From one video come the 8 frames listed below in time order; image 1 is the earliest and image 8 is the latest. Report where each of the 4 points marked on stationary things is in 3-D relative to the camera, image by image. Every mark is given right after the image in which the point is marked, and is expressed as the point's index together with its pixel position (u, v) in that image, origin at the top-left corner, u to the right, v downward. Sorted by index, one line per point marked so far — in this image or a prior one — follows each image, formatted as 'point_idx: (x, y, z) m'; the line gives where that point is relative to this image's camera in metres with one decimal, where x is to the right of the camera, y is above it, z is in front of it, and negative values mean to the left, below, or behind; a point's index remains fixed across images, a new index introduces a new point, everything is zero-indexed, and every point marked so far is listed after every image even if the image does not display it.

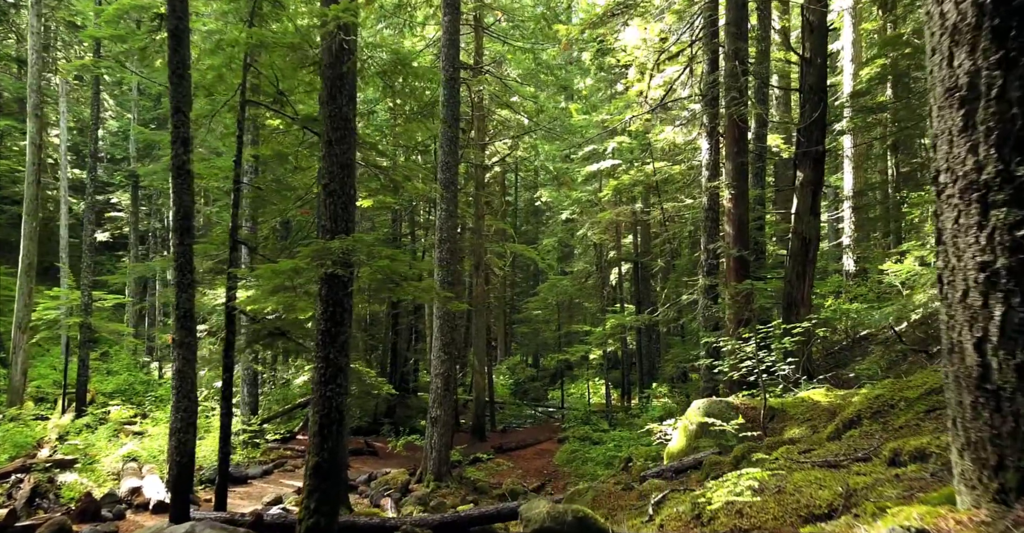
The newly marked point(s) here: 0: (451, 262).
0: (-1.3, +0.1, +17.2) m
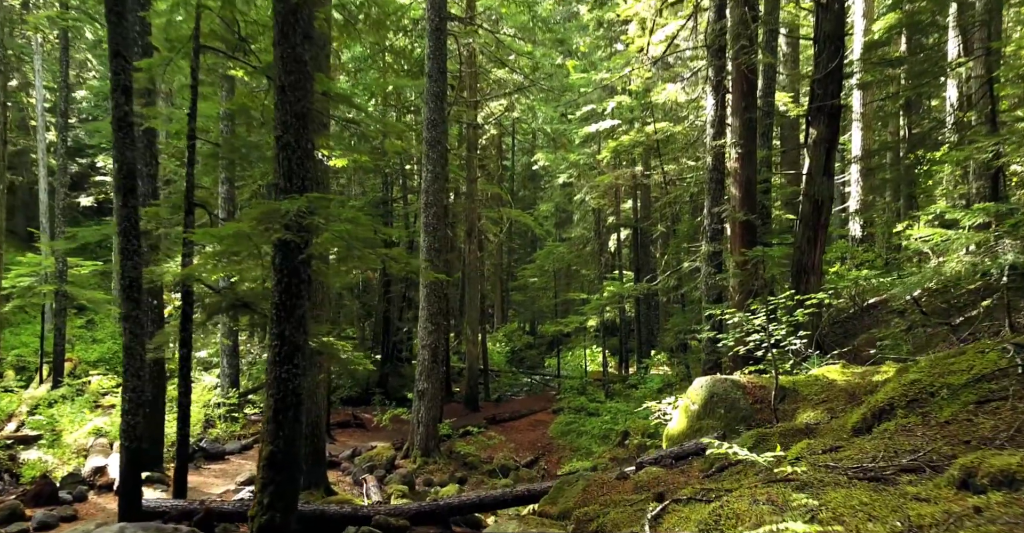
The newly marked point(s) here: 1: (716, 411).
0: (-1.5, +0.8, +16.2) m
1: (+2.3, -1.6, +9.1) m
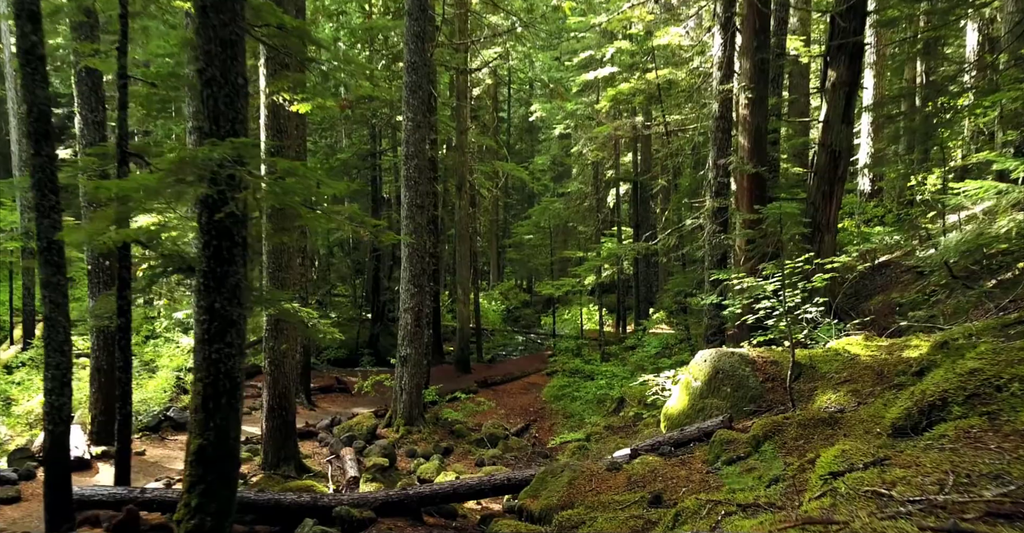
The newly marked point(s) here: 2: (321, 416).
0: (-1.7, +1.6, +15.0) m
1: (+2.1, -1.2, +8.1) m
2: (-3.8, -3.0, +16.3) m
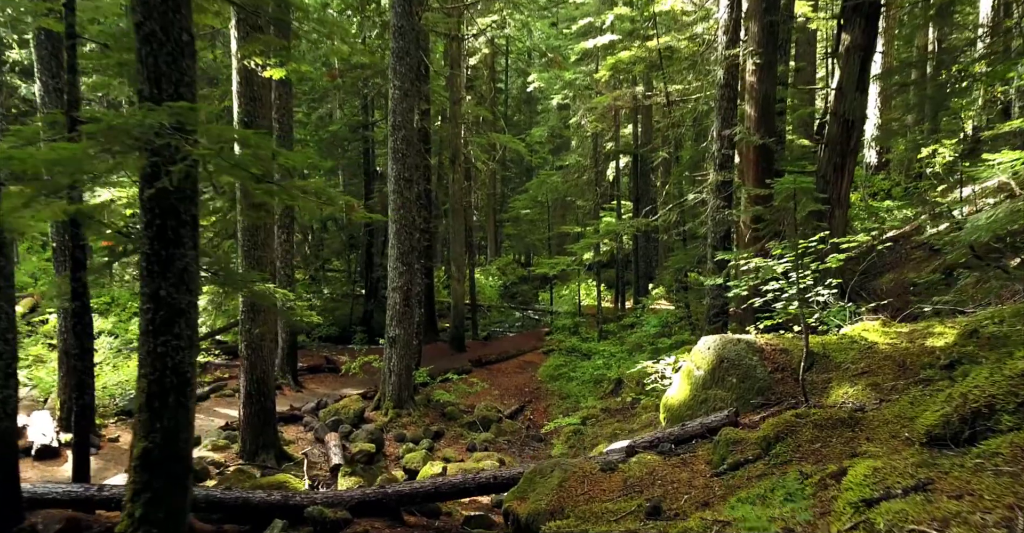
0: (-1.8, +2.0, +14.2) m
1: (+1.9, -1.1, +7.4) m
2: (-3.9, -2.6, +15.7) m
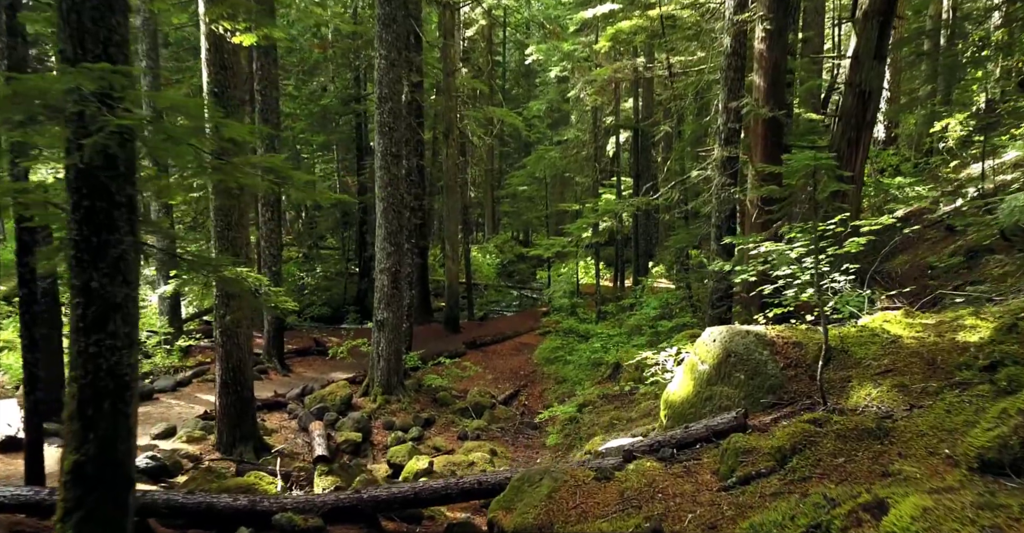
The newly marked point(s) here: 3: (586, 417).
0: (-1.9, +2.3, +13.5) m
1: (+1.8, -0.9, +6.8) m
2: (-4.0, -2.2, +15.1) m
3: (+1.1, -2.4, +12.7) m
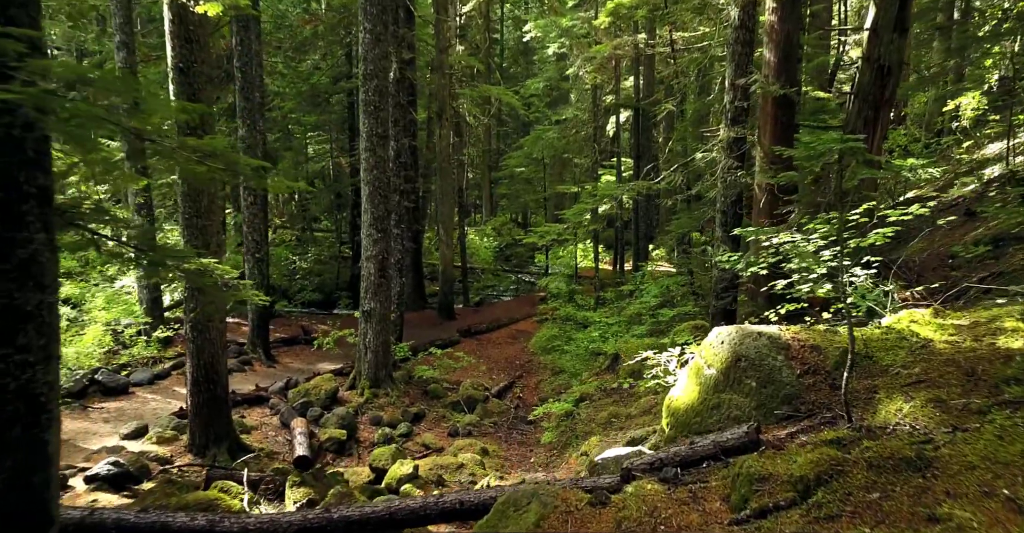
0: (-2.0, +2.5, +12.7) m
1: (+1.7, -0.9, +6.1) m
2: (-4.1, -1.9, +14.4) m
3: (+1.0, -2.2, +12.1) m
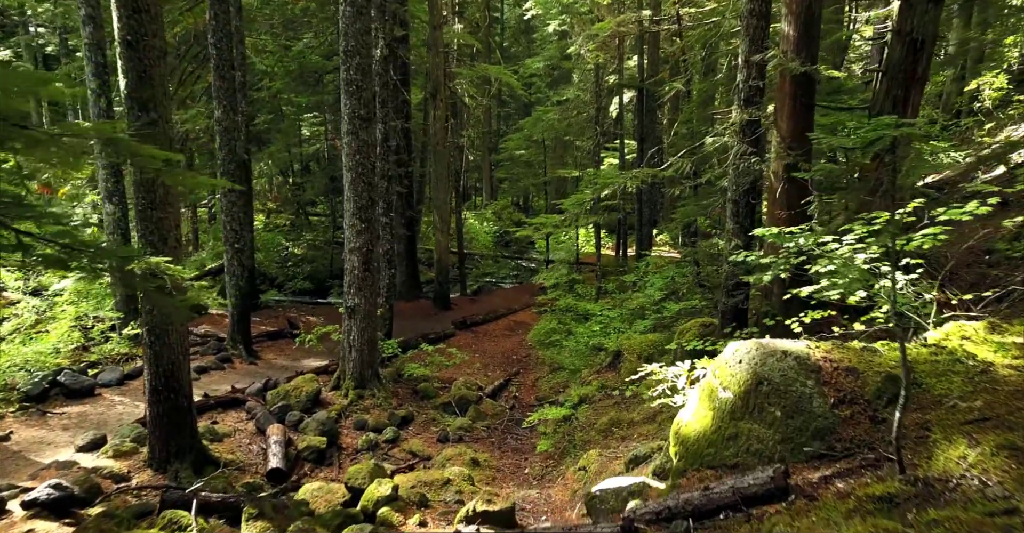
0: (-2.1, +2.6, +11.8) m
1: (+1.6, -0.9, +5.2) m
2: (-4.2, -1.8, +13.6) m
3: (+1.0, -2.1, +11.2) m
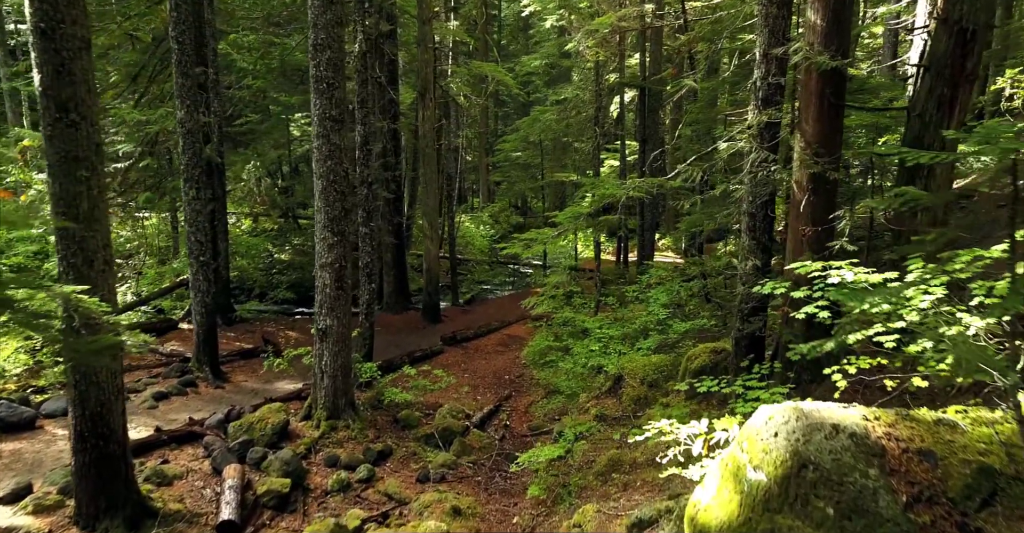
0: (-2.3, +2.4, +10.6) m
1: (+1.5, -1.2, +4.0) m
2: (-4.4, -2.0, +12.4) m
3: (+0.8, -2.3, +10.0) m
